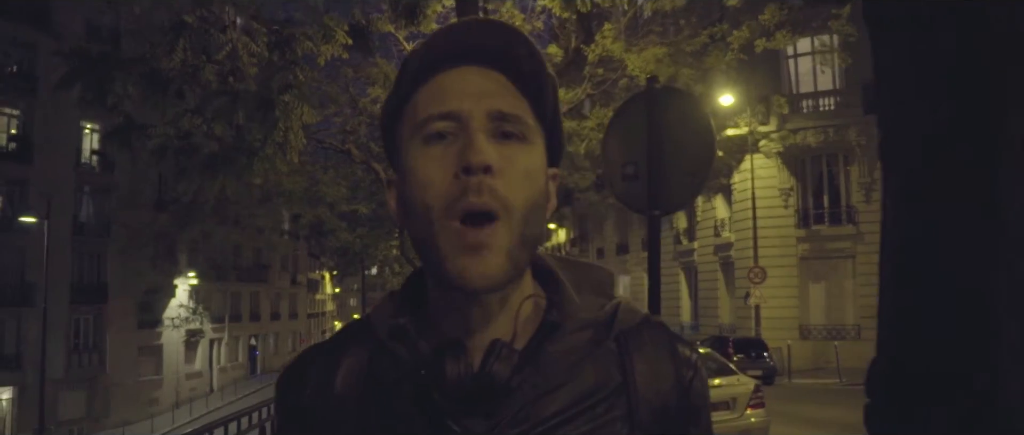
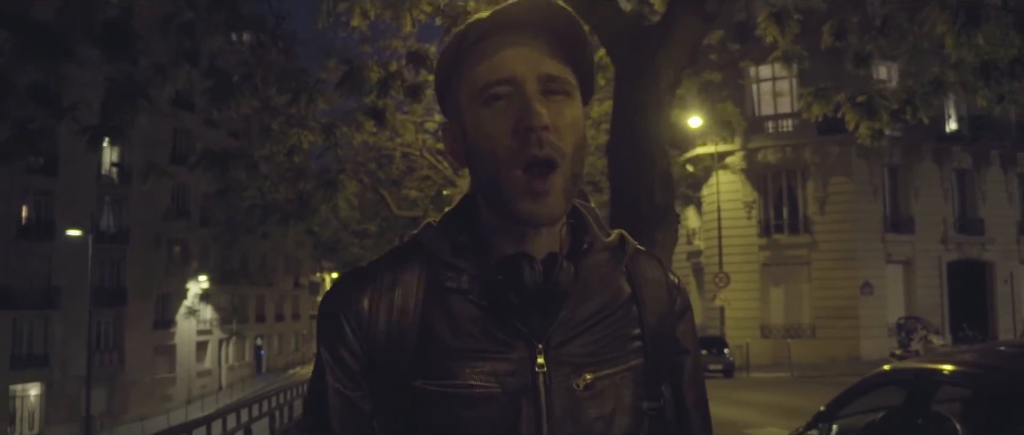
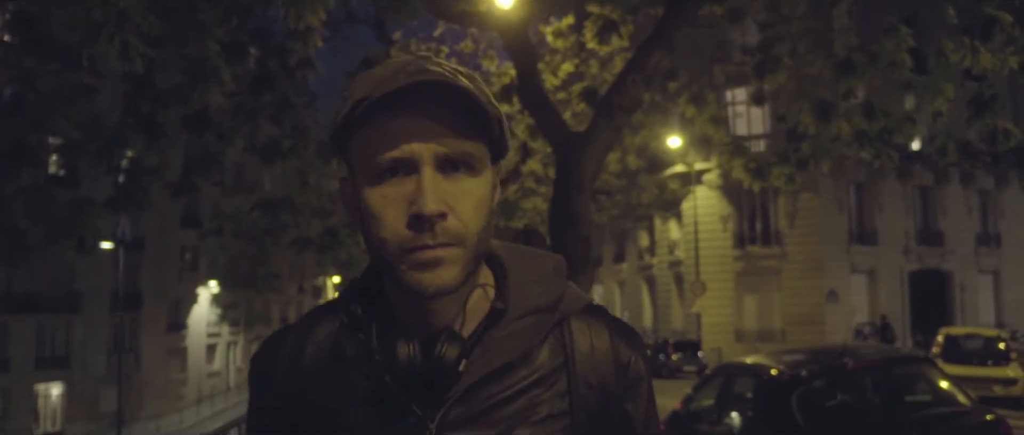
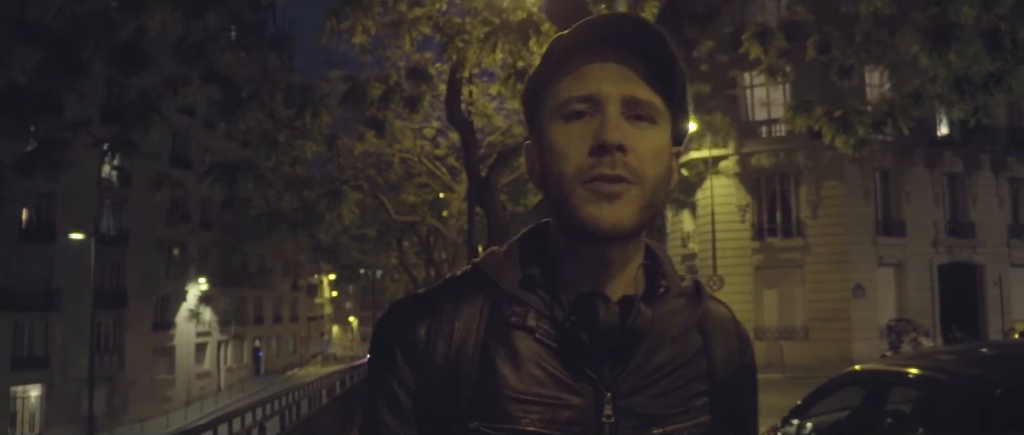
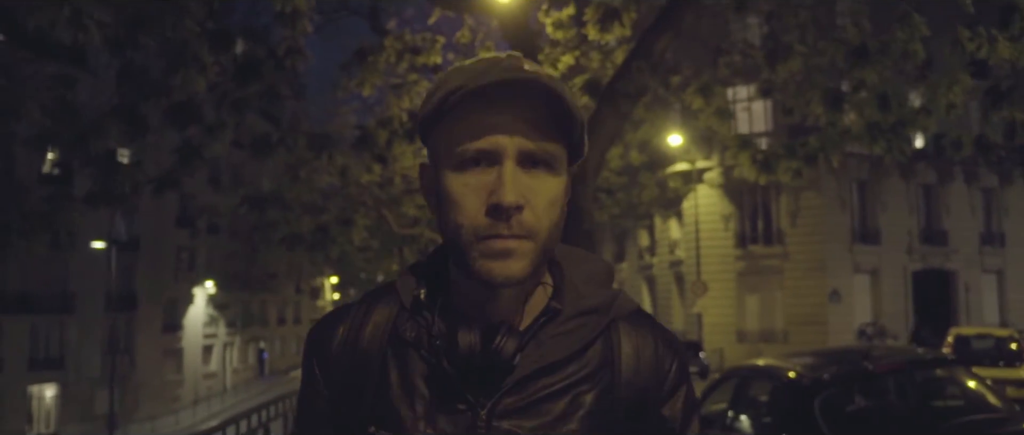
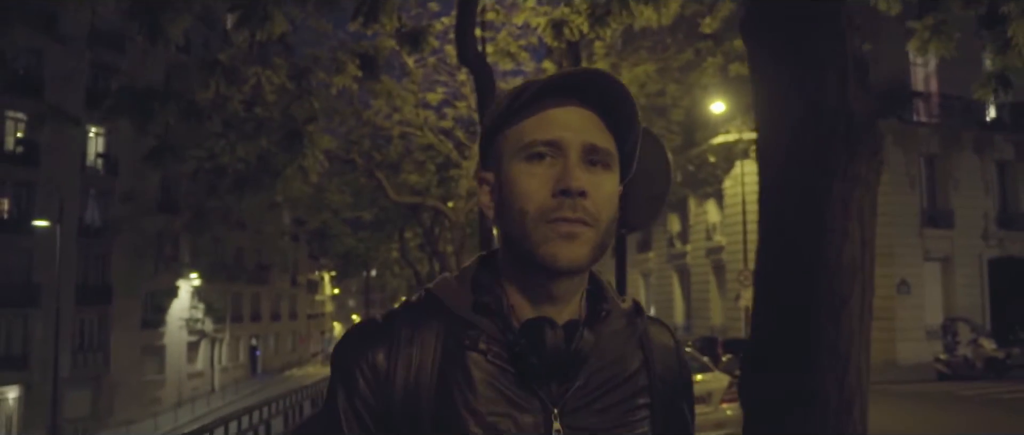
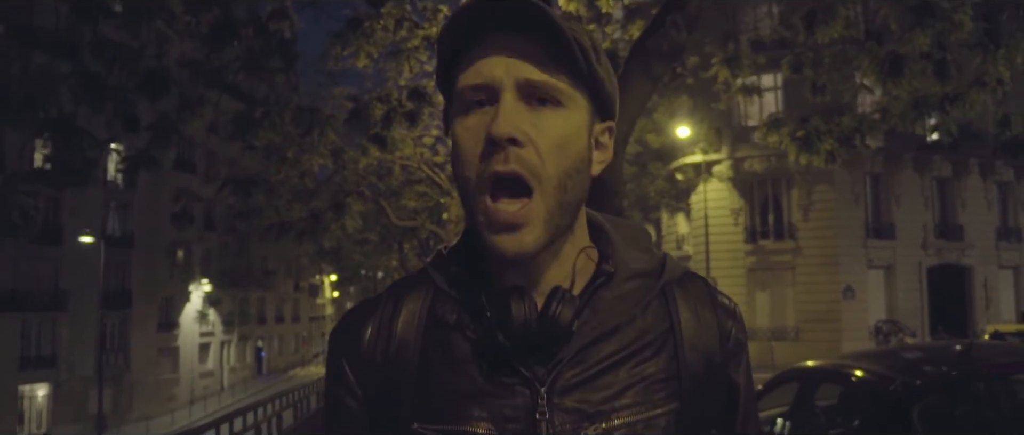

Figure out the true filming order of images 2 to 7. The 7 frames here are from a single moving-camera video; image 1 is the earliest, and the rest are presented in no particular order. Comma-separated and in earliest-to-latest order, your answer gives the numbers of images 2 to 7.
6, 2, 4, 7, 5, 3
